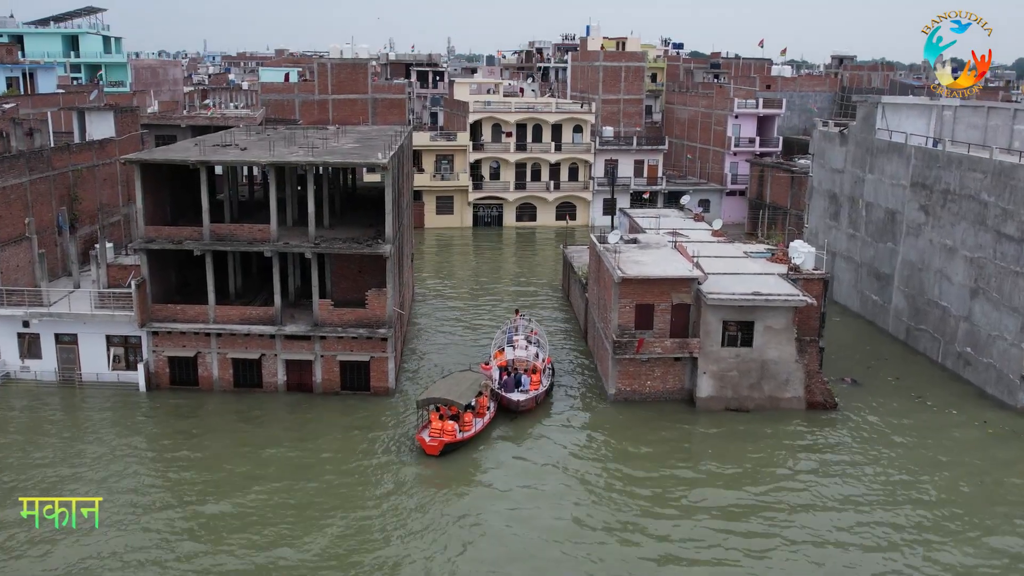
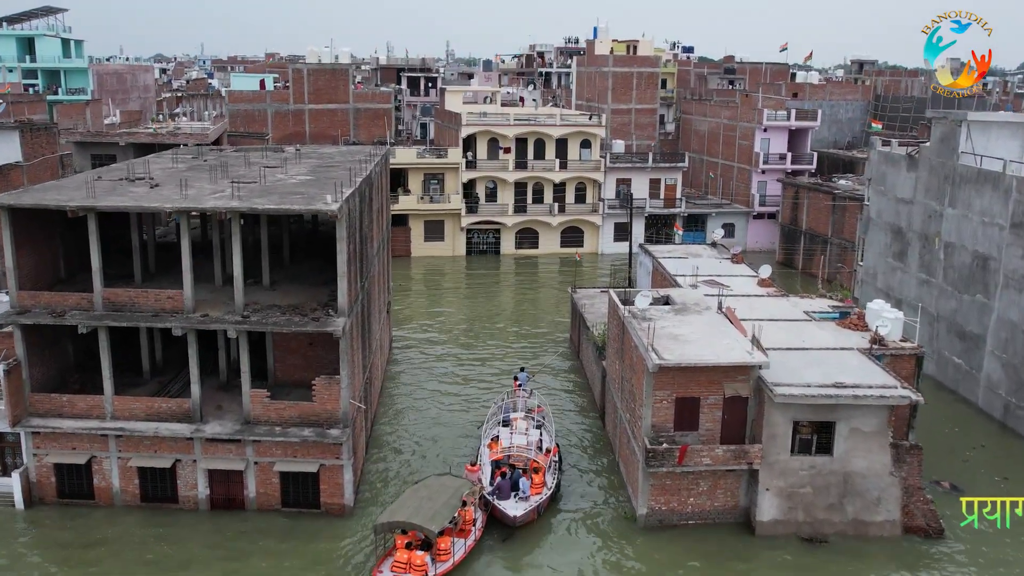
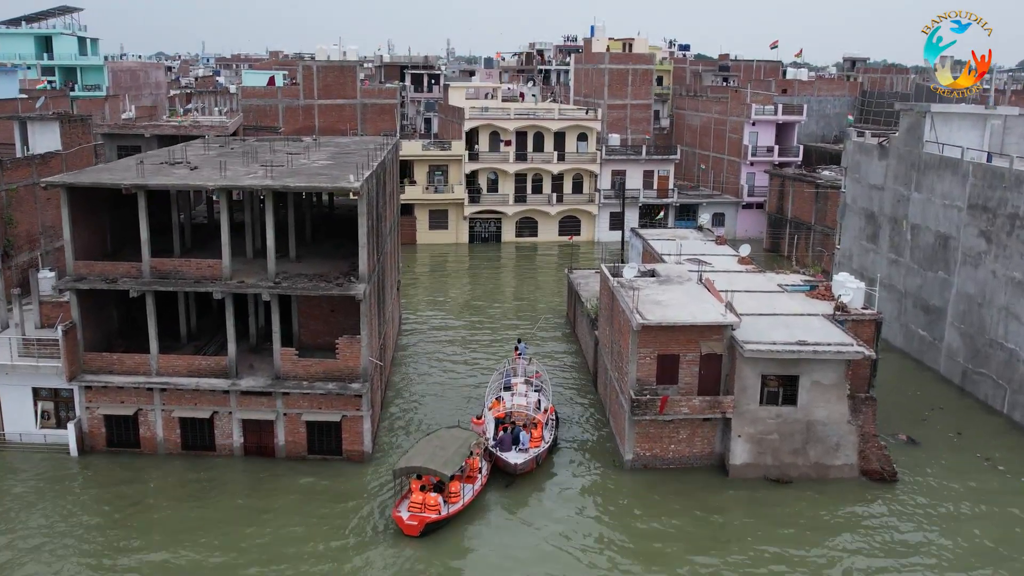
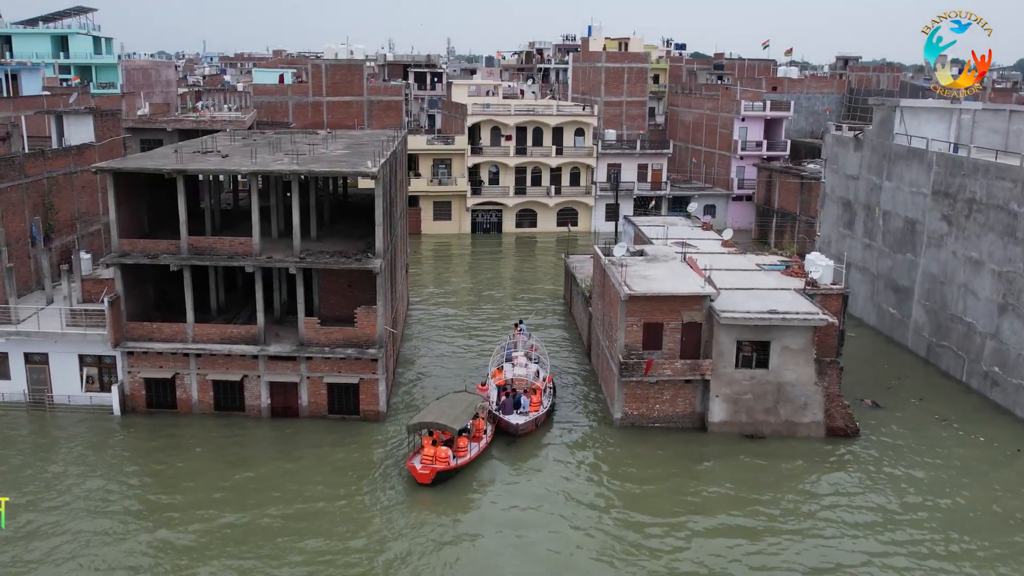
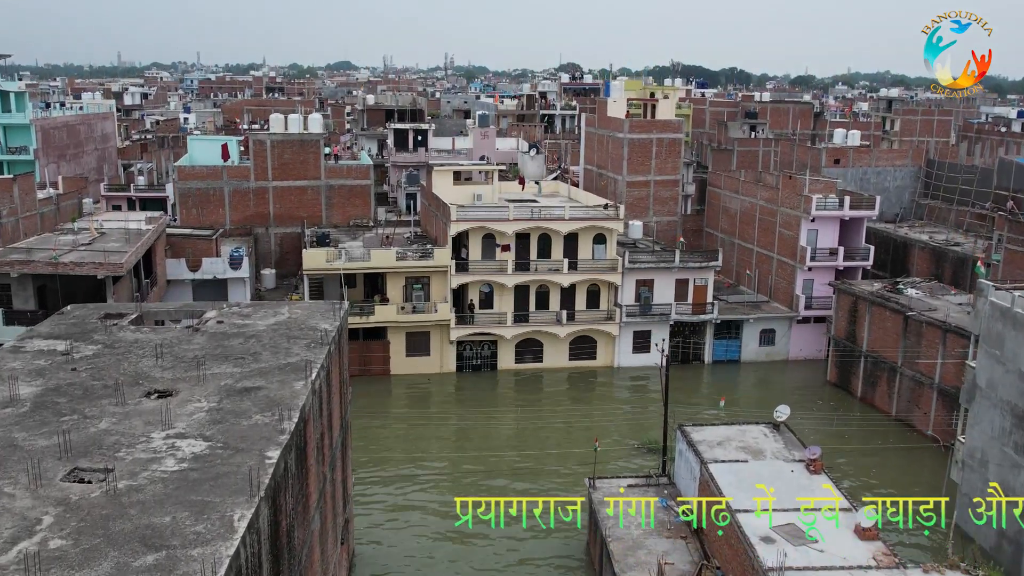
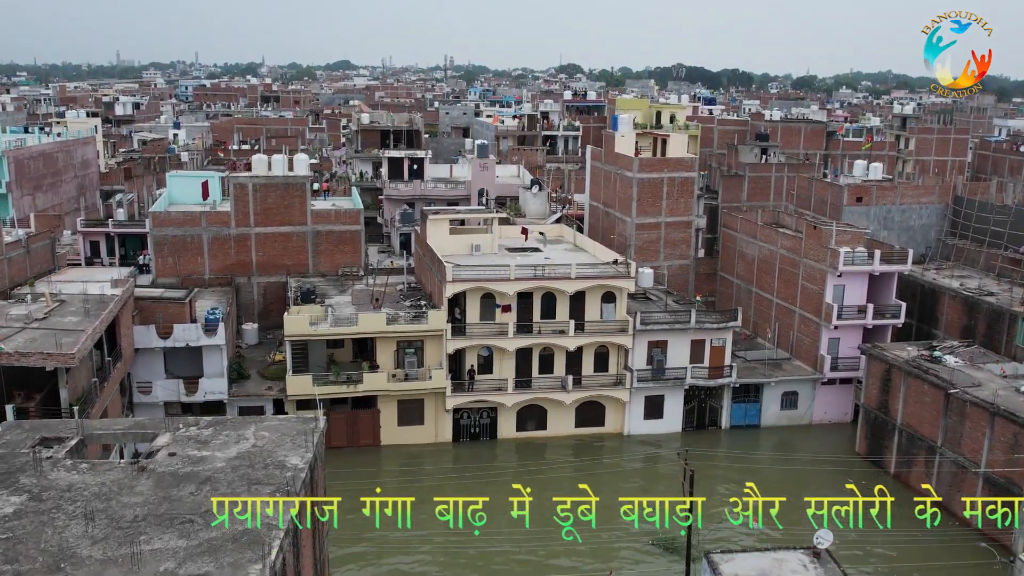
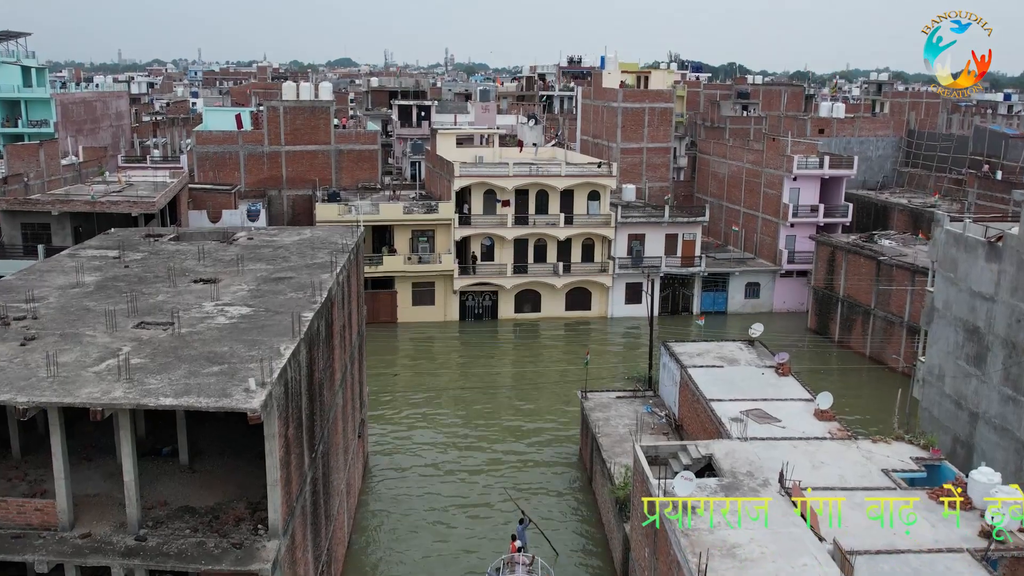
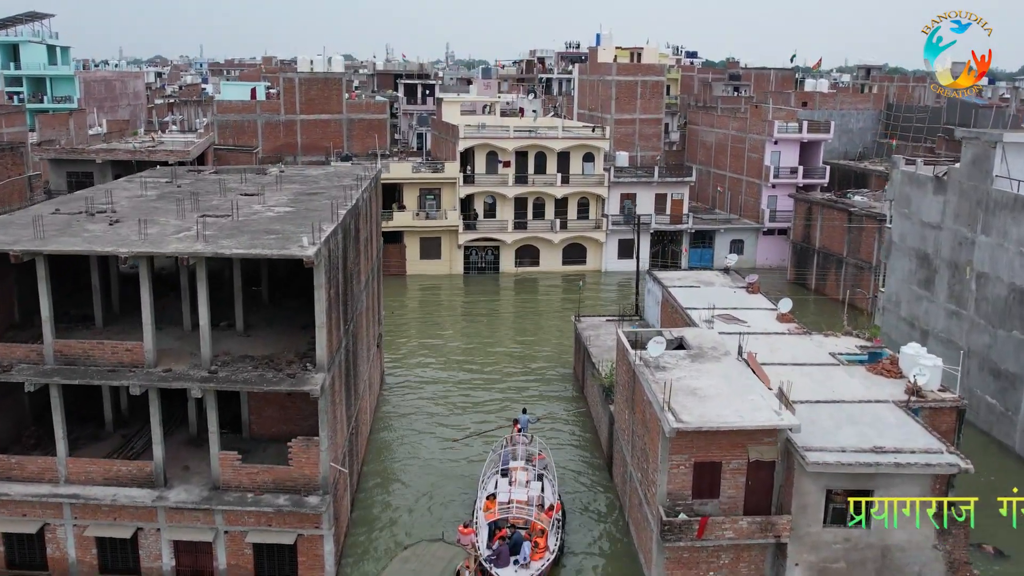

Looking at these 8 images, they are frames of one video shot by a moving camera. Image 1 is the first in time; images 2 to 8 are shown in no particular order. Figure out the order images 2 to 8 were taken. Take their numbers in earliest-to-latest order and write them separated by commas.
4, 3, 2, 8, 7, 5, 6
